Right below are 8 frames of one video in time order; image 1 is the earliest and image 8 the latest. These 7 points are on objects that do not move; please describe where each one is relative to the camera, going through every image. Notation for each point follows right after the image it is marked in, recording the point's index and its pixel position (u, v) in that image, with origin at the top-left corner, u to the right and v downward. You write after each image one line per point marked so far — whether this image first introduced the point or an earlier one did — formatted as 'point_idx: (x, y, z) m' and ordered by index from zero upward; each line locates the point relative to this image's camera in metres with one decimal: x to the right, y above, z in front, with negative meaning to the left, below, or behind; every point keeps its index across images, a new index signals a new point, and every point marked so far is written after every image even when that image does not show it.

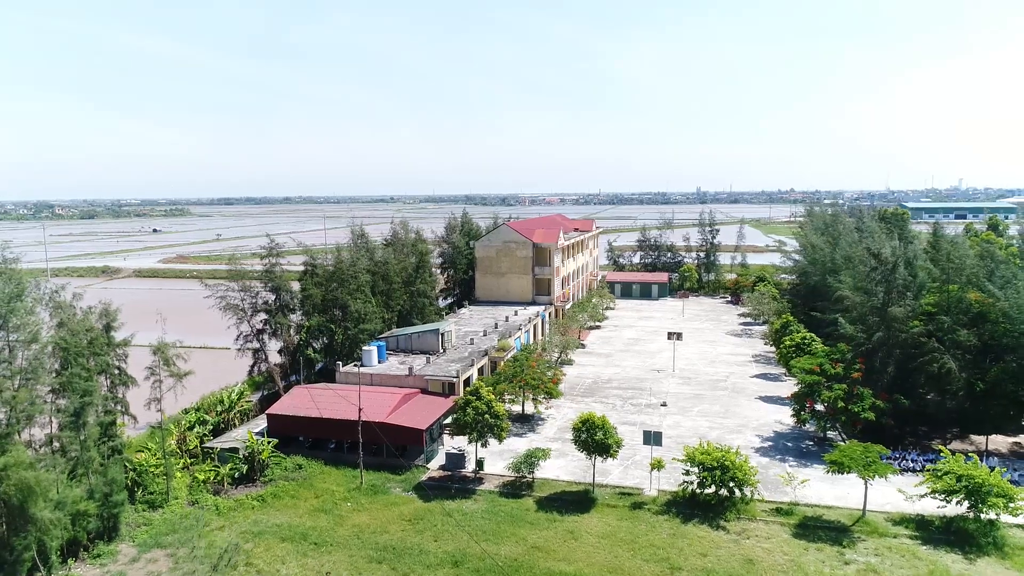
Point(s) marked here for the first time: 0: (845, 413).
0: (+9.5, -3.5, +17.6) m
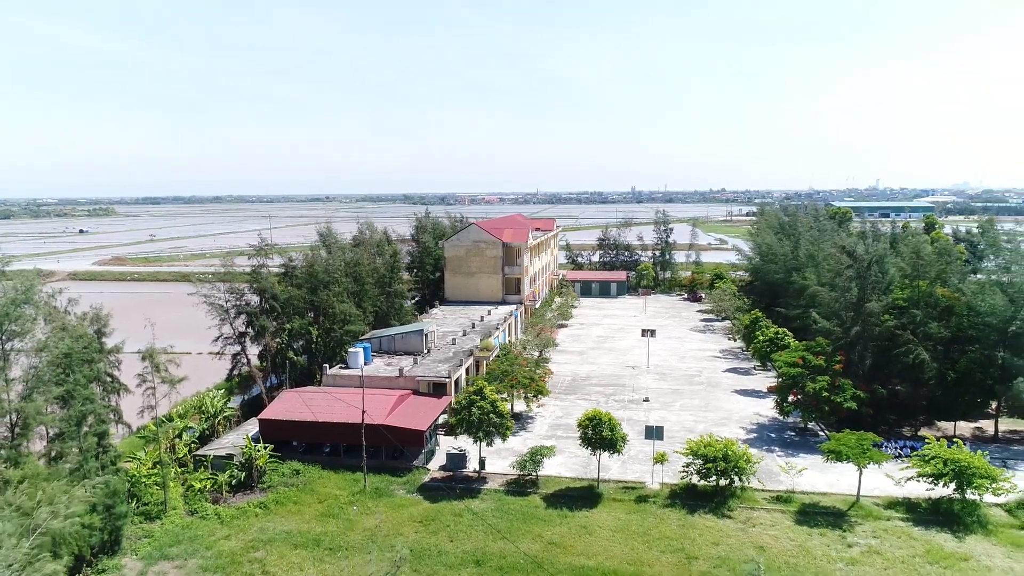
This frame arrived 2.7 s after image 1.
0: (+9.4, -3.4, +18.3) m
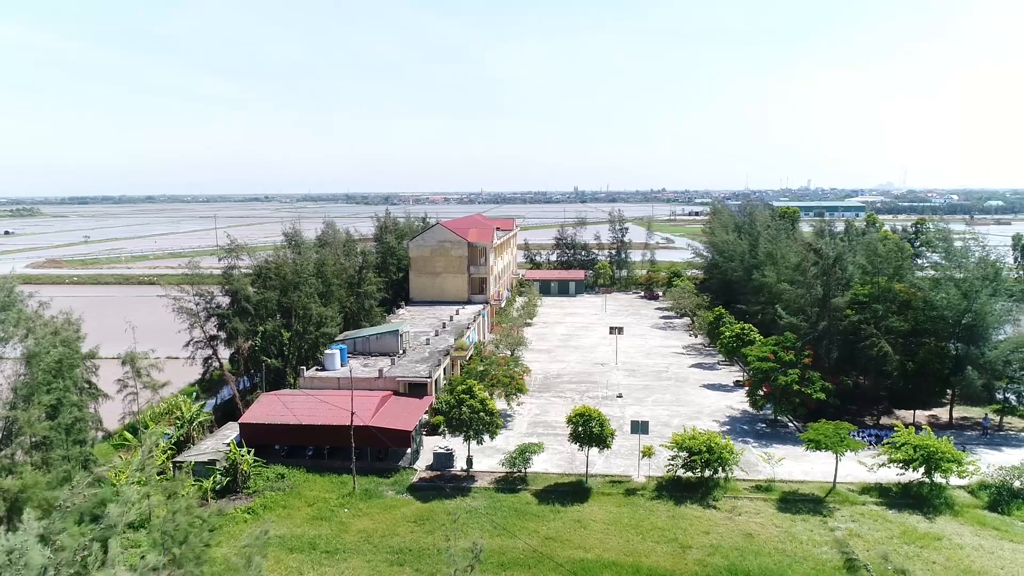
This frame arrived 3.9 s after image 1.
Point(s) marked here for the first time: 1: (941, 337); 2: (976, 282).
0: (+8.8, -3.3, +19.1) m
1: (+13.8, -1.5, +19.8) m
2: (+14.5, +0.2, +19.2) m
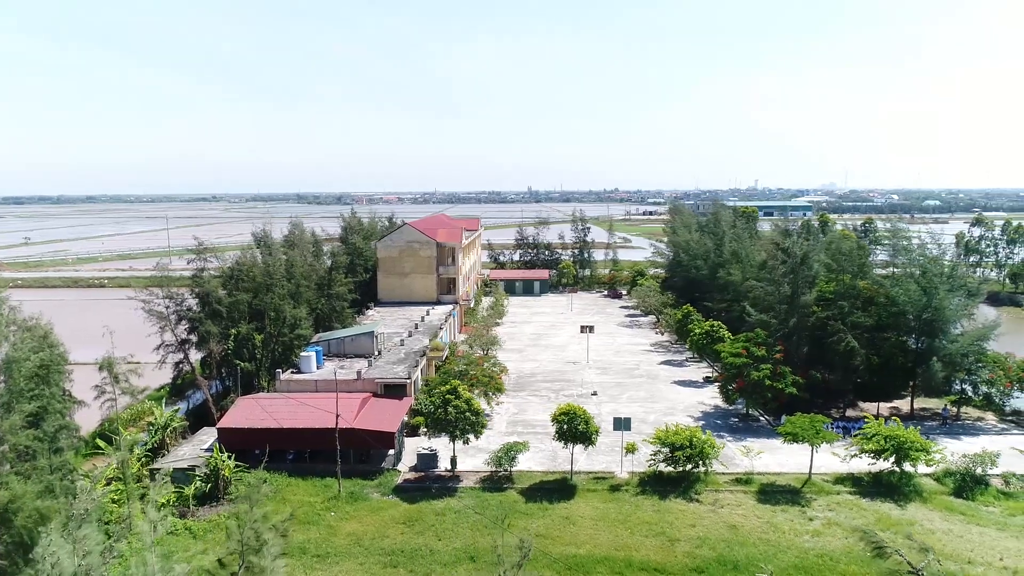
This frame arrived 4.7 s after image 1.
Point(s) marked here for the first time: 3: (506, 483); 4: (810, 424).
0: (+8.2, -3.2, +19.6) m
1: (+13.1, -1.4, +20.7) m
2: (+13.9, +0.3, +20.1) m
3: (-0.1, -4.6, +14.6) m
4: (+7.1, -3.2, +14.7) m
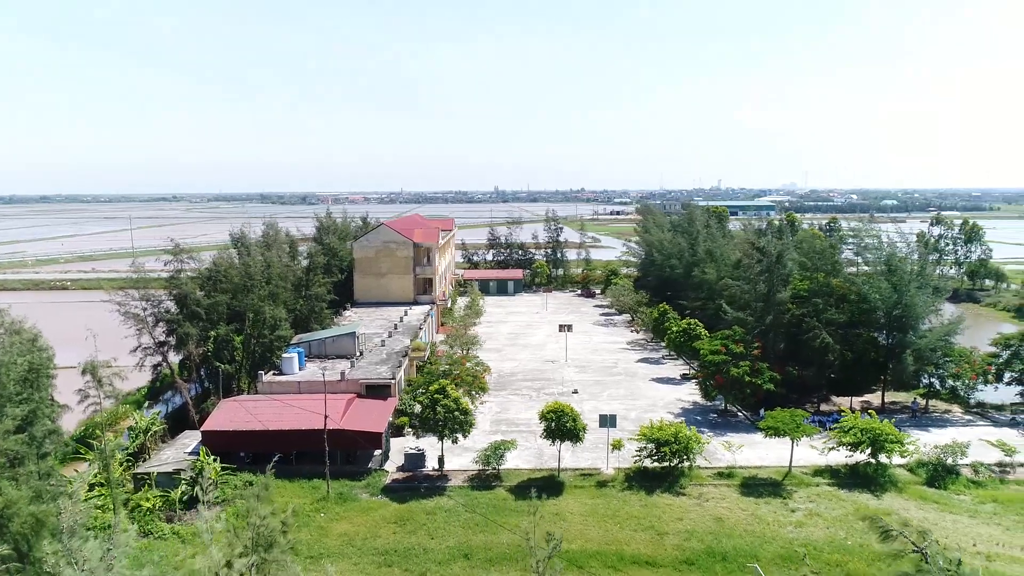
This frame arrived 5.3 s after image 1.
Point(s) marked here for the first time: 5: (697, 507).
0: (+7.7, -3.1, +20.1) m
1: (+12.5, -1.4, +21.3) m
2: (+13.3, +0.4, +20.8) m
3: (-0.4, -4.6, +14.7) m
4: (+6.8, -3.2, +15.2) m
5: (+3.9, -4.7, +13.2) m
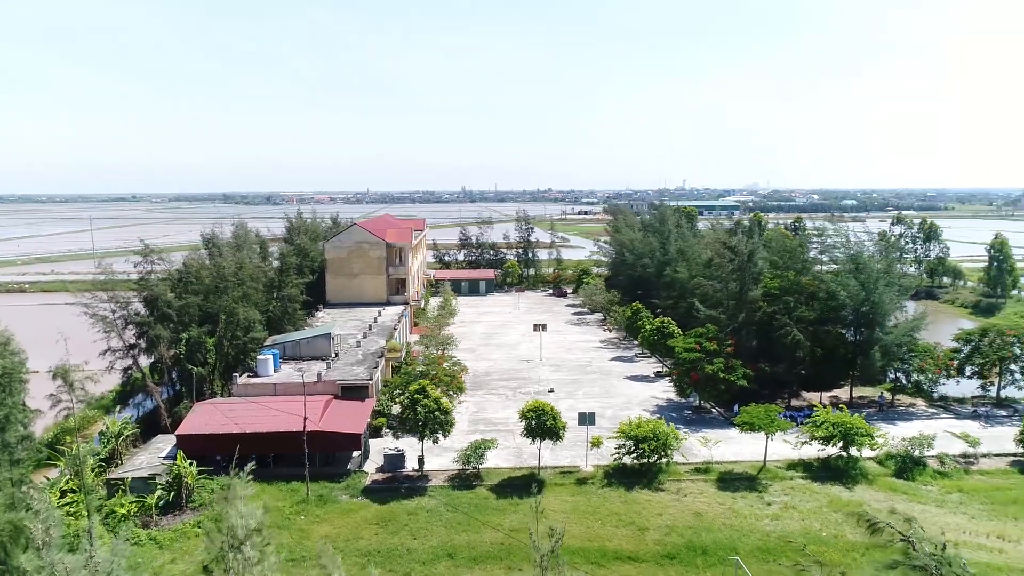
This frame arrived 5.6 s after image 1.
0: (+7.0, -3.1, +20.5) m
1: (+11.7, -1.3, +21.9) m
2: (+12.5, +0.5, +21.5) m
3: (-0.9, -4.6, +14.7) m
4: (+6.3, -3.2, +15.5) m
5: (+3.5, -4.6, +13.4) m
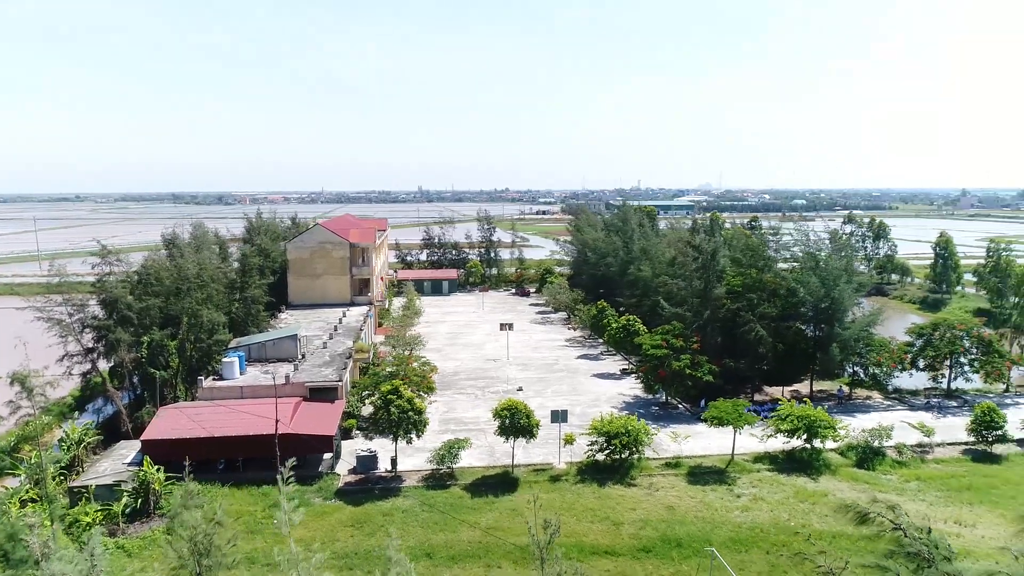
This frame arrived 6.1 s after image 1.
0: (+6.0, -3.0, +20.9) m
1: (+10.7, -1.2, +22.7) m
2: (+11.5, +0.5, +22.3) m
3: (-1.5, -4.6, +14.7) m
4: (+5.6, -3.1, +15.9) m
5: (+3.0, -4.6, +13.7) m
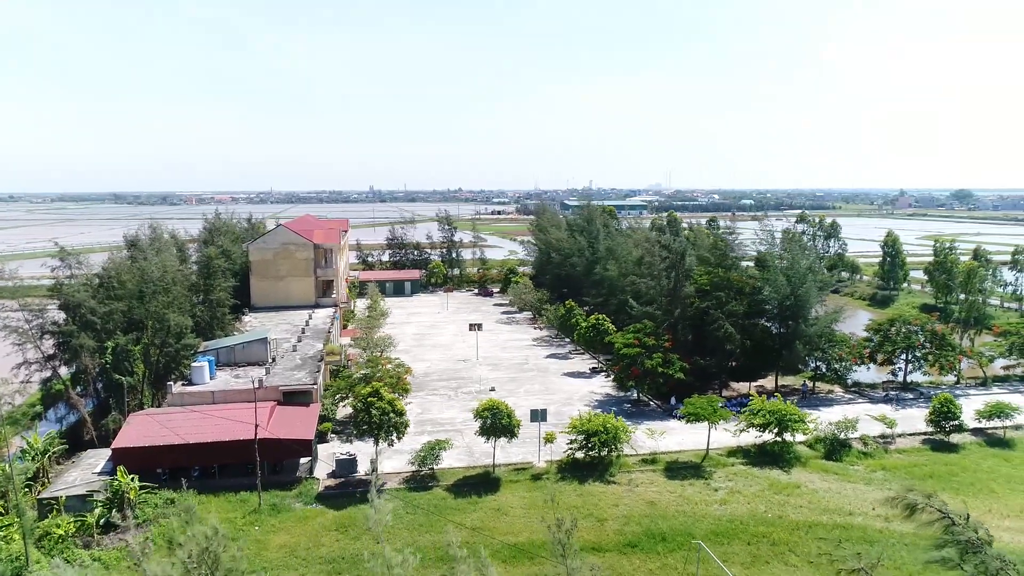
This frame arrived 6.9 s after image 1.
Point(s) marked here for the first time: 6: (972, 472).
0: (+5.2, -3.0, +21.4) m
1: (+9.7, -1.2, +23.4) m
2: (+10.5, +0.6, +23.0) m
3: (-1.9, -4.6, +14.7) m
4: (+5.1, -3.1, +16.4) m
5: (+2.6, -4.6, +13.9) m
6: (+10.9, -4.4, +14.7) m
